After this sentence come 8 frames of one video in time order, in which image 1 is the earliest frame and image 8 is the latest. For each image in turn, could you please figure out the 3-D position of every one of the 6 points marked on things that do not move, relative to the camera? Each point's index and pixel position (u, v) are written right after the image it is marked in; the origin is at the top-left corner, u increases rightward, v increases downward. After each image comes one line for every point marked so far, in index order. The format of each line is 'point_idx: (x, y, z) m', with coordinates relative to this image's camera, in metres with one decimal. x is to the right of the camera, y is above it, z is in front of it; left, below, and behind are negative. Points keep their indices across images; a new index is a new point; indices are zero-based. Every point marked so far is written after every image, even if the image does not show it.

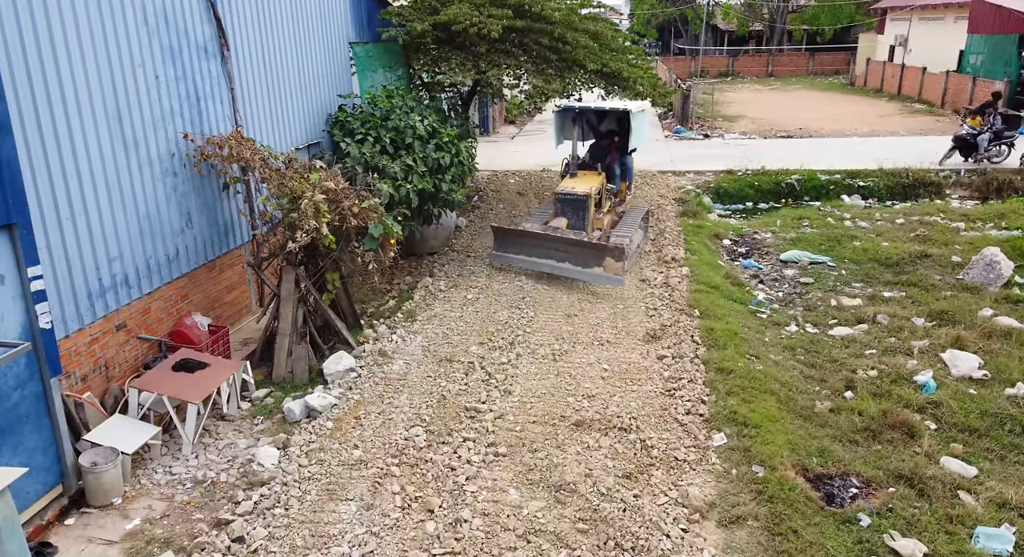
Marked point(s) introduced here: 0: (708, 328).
0: (+1.8, -0.5, +6.8) m
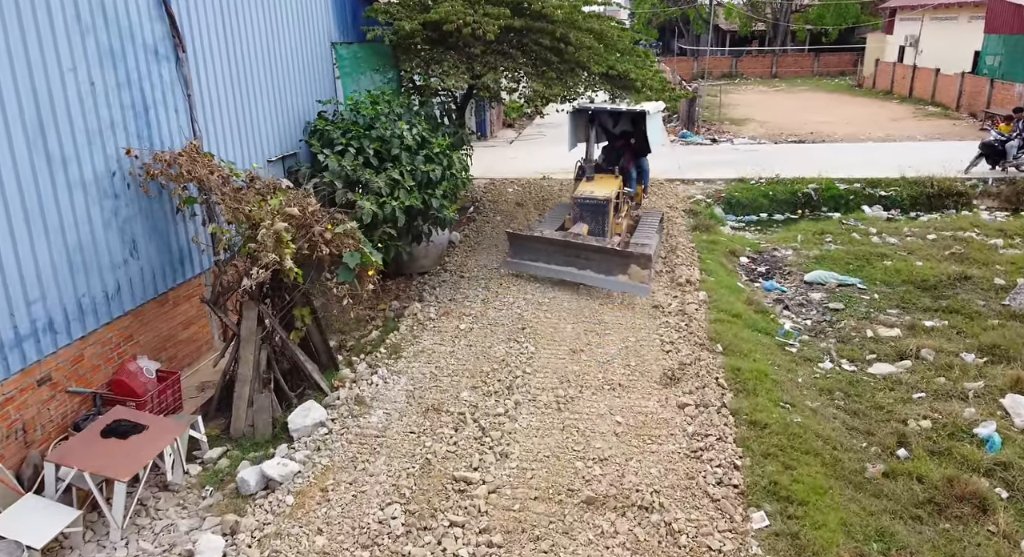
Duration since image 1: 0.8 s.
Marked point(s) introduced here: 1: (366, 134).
0: (+1.8, -0.7, +6.0) m
1: (-1.4, +1.4, +7.1) m
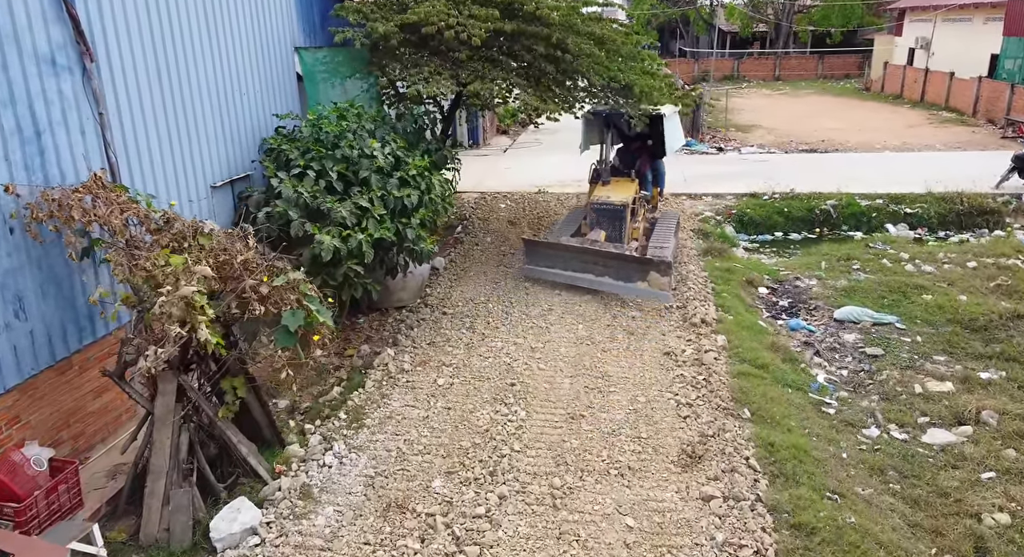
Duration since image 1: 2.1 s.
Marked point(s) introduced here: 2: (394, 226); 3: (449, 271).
0: (+1.7, -1.1, +5.0) m
1: (-1.5, +1.0, +6.1) m
2: (-1.0, +0.4, +6.1) m
3: (-0.7, +0.1, +8.5) m
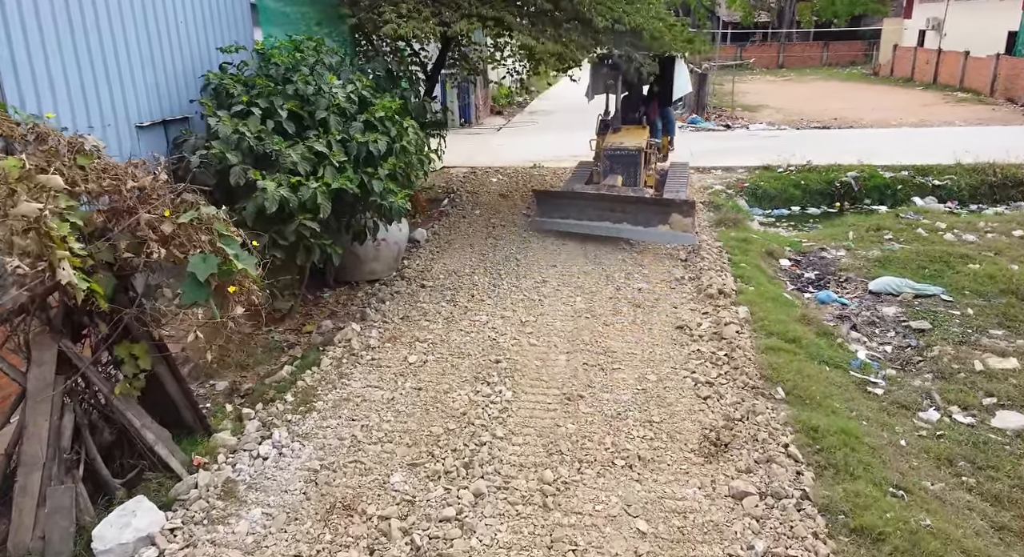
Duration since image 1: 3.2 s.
0: (+1.6, -0.8, +4.0) m
1: (-1.6, +1.3, +5.2) m
2: (-1.1, +0.7, +5.1) m
3: (-0.8, +0.4, +7.6) m
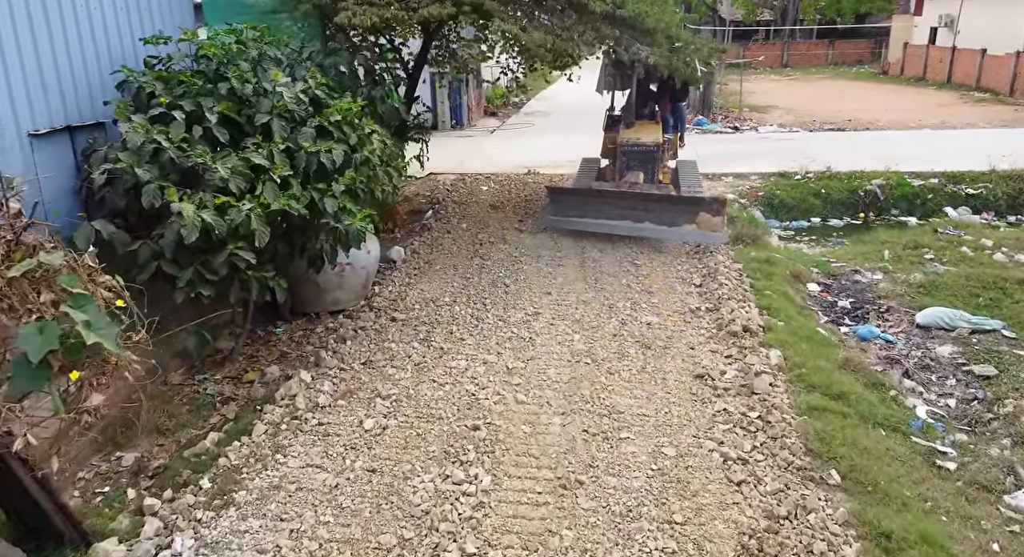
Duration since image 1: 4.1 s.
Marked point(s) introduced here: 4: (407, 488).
0: (+1.5, -1.0, +3.1) m
1: (-1.7, +1.1, +4.2) m
2: (-1.2, +0.5, +4.2) m
3: (-0.9, +0.1, +6.7) m
4: (-0.5, -0.9, +3.3) m
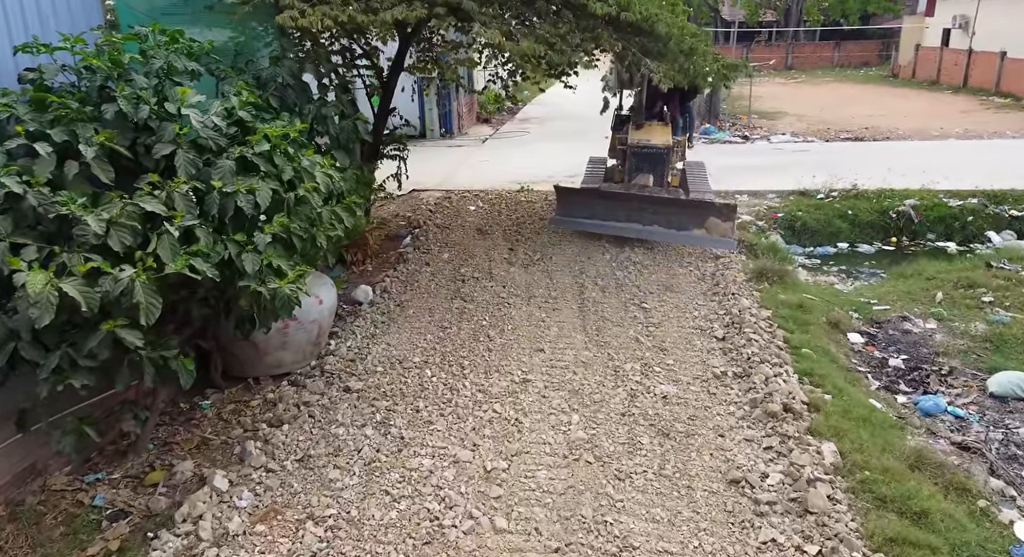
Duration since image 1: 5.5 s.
0: (+1.4, -1.4, +2.1) m
1: (-1.8, +0.7, +3.2) m
2: (-1.3, +0.1, +3.2) m
3: (-1.0, -0.2, +5.6) m
4: (-0.6, -1.3, +2.3) m
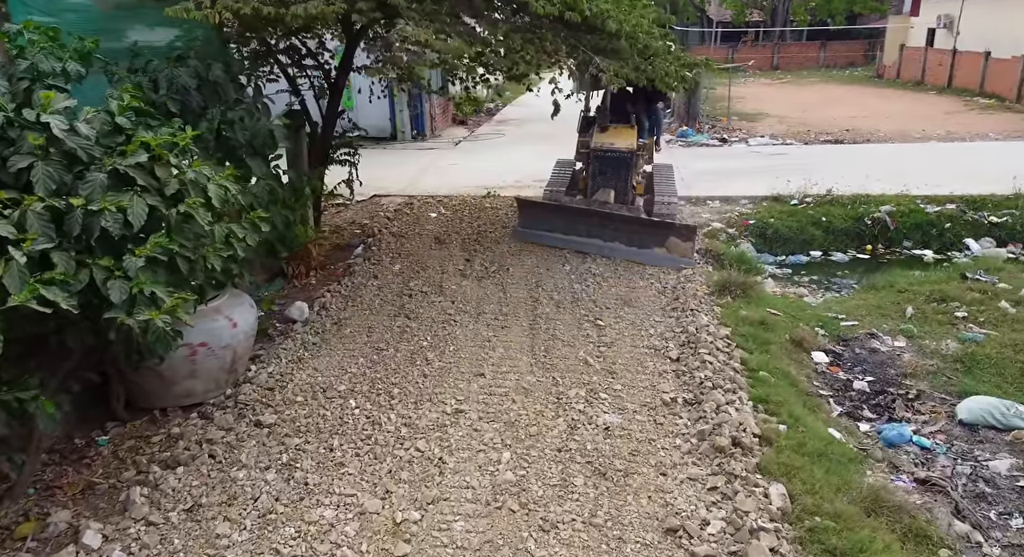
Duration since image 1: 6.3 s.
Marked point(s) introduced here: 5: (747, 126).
0: (+1.0, -1.5, +1.7) m
1: (-2.2, +0.6, +2.8) m
2: (-1.6, 0.0, +2.8) m
3: (-1.4, -0.3, +5.3) m
4: (-0.9, -1.4, +2.0) m
5: (+4.6, +3.0, +14.6) m
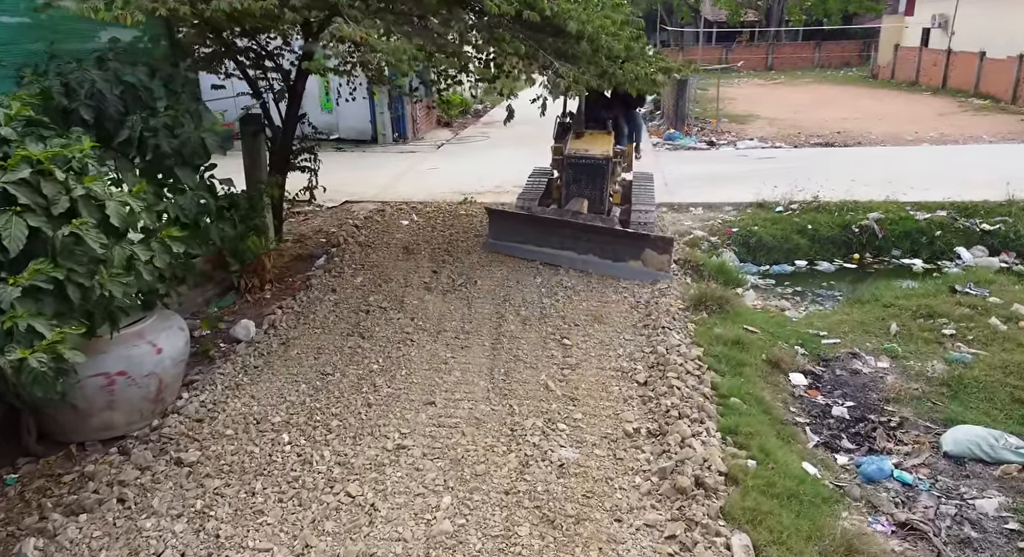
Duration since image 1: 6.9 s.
0: (+0.8, -1.6, +1.4) m
1: (-2.4, +0.5, +2.5) m
2: (-1.9, -0.1, +2.5) m
3: (-1.7, -0.4, +5.0) m
4: (-1.2, -1.5, +1.6) m
5: (+4.3, +2.9, +14.3) m
